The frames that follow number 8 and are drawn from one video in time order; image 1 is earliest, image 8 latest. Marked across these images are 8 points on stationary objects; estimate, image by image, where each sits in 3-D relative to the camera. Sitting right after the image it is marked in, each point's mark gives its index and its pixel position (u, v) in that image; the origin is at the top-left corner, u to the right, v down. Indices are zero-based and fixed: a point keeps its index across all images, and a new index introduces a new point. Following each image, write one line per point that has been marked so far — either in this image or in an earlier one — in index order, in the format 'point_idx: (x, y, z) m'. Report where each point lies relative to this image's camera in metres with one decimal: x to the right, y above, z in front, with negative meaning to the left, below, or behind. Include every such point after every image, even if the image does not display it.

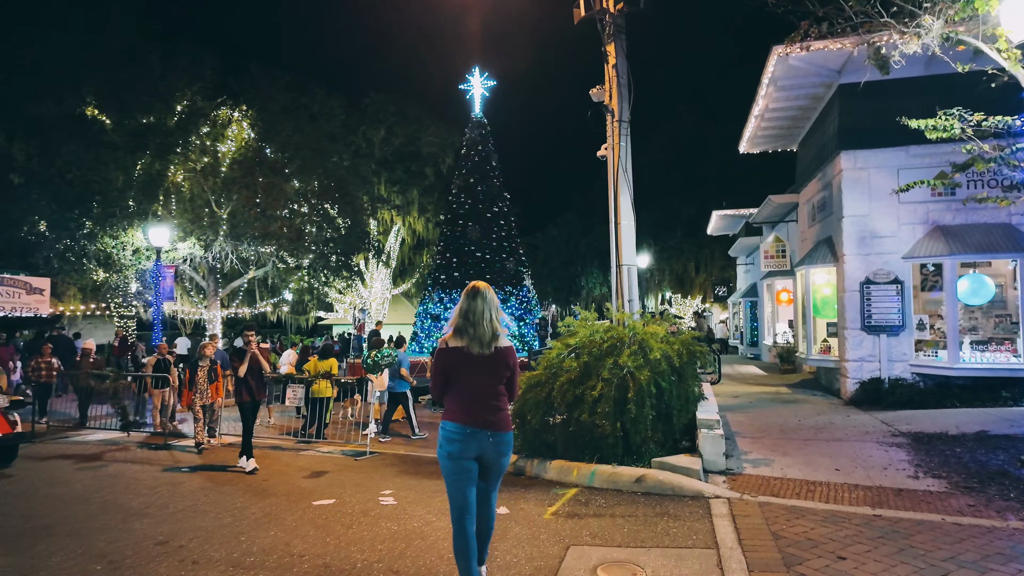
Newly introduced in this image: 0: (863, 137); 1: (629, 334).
0: (+6.7, +2.9, +11.6) m
1: (+1.4, -0.5, +7.5) m
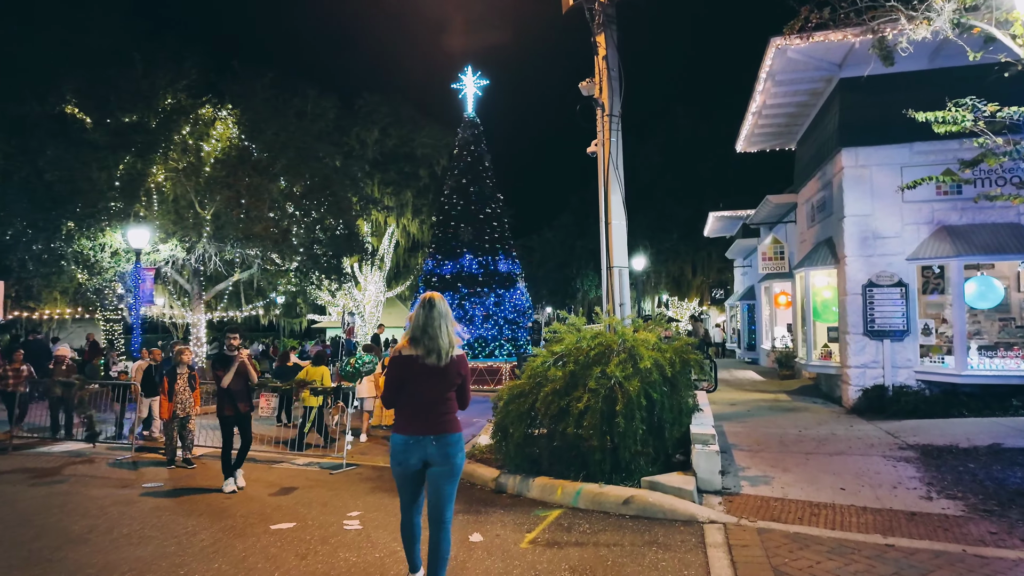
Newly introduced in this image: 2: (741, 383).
0: (+6.4, +2.8, +11.1) m
1: (+1.2, -0.6, +7.0) m
2: (+5.8, -2.4, +15.6) m
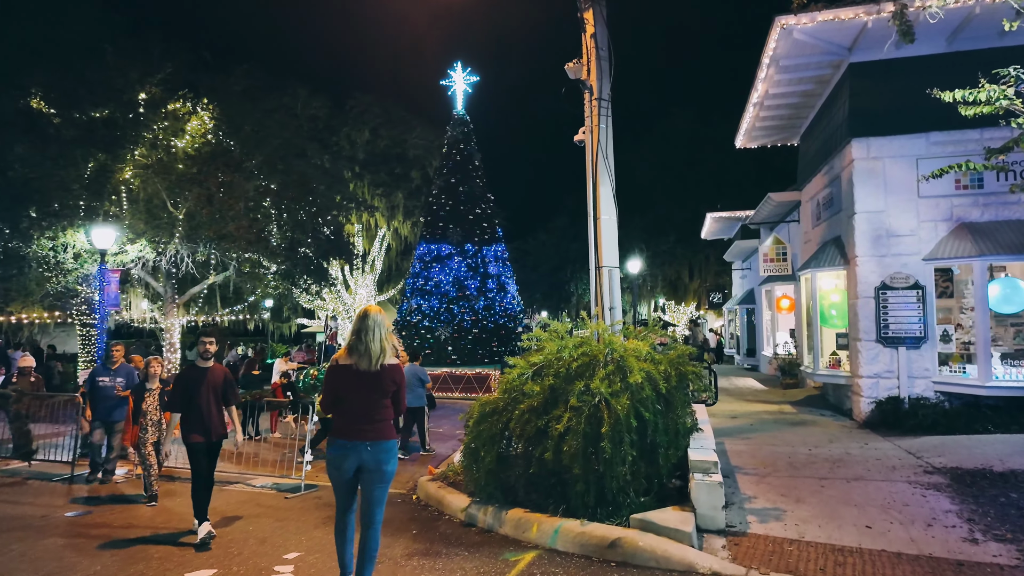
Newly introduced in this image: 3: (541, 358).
0: (+6.1, +2.8, +10.3) m
1: (+0.9, -0.6, +6.1) m
2: (+5.4, -2.5, +14.6) m
3: (+0.3, -0.7, +6.3) m
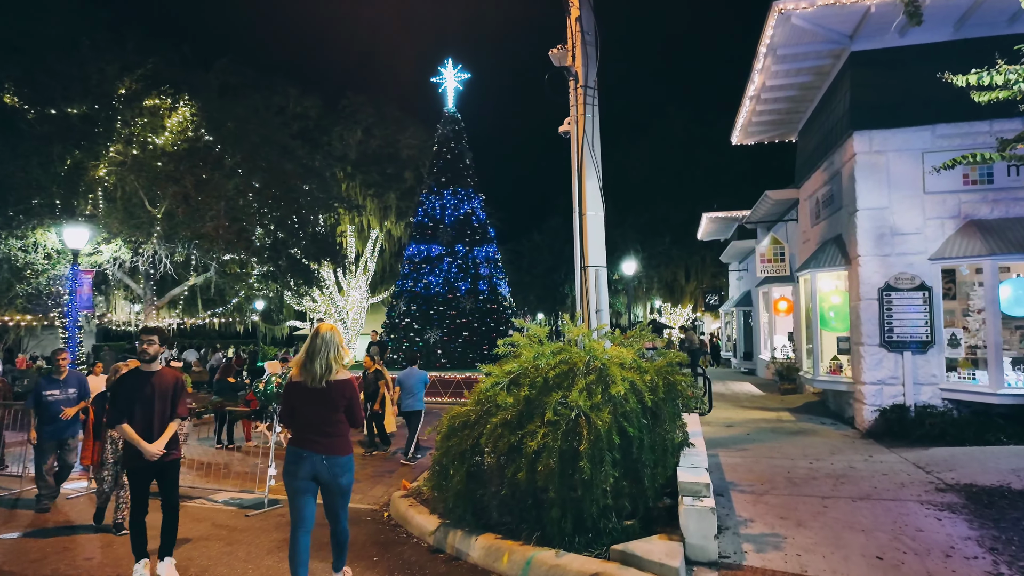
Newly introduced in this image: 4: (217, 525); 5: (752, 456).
0: (+5.8, +2.7, +9.7) m
1: (+0.7, -0.6, +5.5) m
2: (+5.2, -2.5, +14.1) m
3: (0.0, -0.7, +5.8) m
4: (-3.5, -2.8, +7.2) m
5: (+3.2, -2.2, +8.1) m
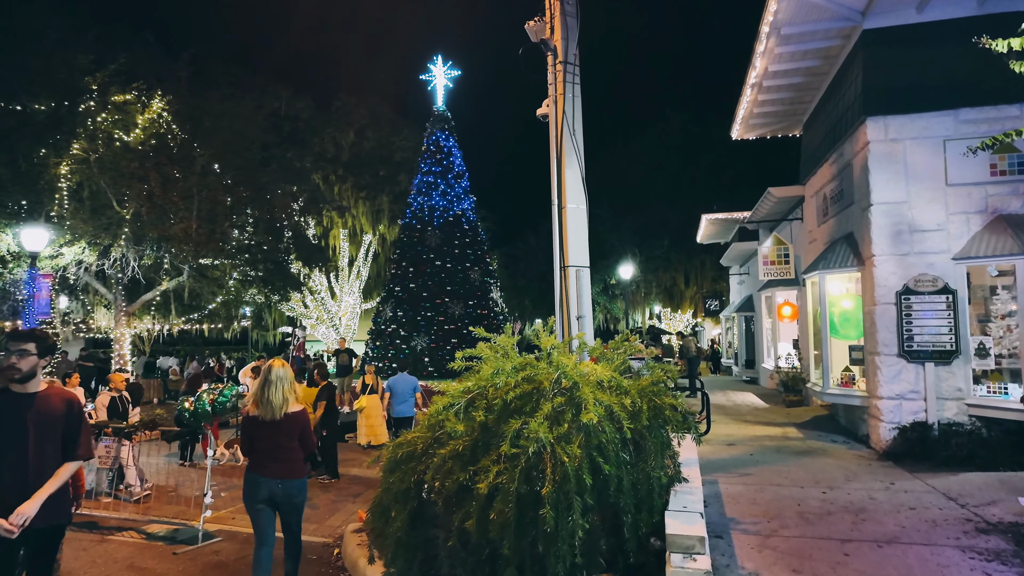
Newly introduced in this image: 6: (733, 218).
0: (+5.5, +2.7, +8.7) m
1: (+0.3, -0.6, +4.5) m
2: (+4.8, -2.6, +13.1) m
3: (-0.3, -0.8, +4.8) m
4: (-3.8, -2.8, +6.2) m
5: (+2.8, -2.3, +7.1) m
6: (+7.1, +2.2, +19.6) m
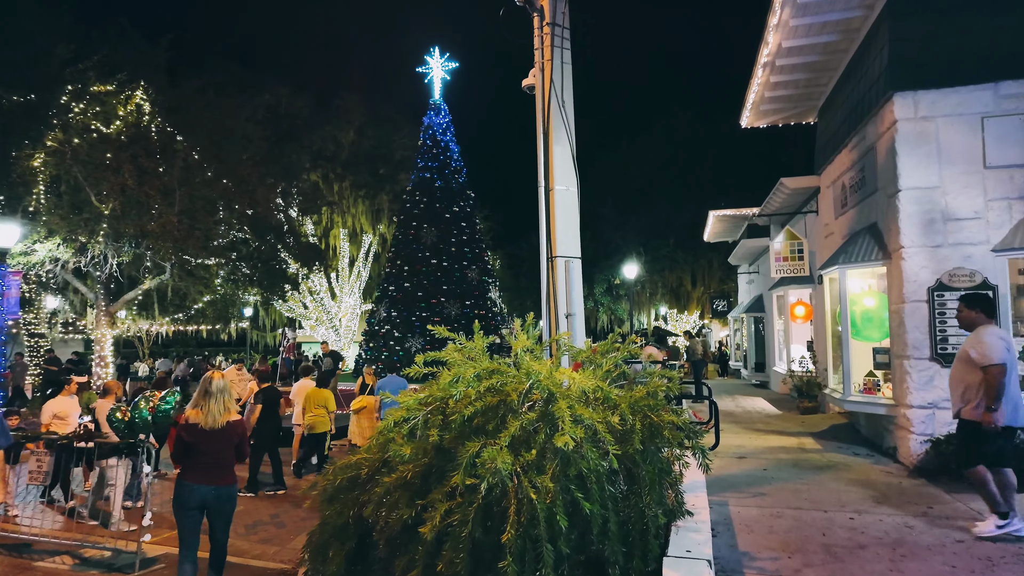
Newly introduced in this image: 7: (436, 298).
0: (+5.3, +2.8, +7.8) m
1: (+0.1, -0.5, +3.6) m
2: (+4.7, -2.5, +12.1) m
3: (-0.5, -0.7, +3.9) m
4: (-4.0, -2.7, +5.4) m
5: (+2.6, -2.2, +6.2) m
6: (+7.0, +2.3, +18.6) m
7: (-2.4, -0.3, +19.3) m
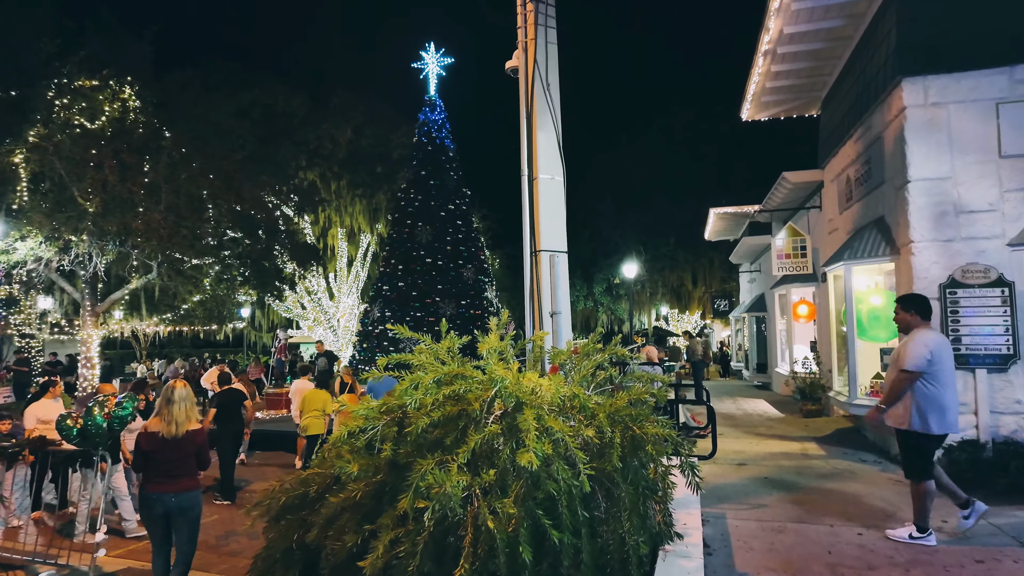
0: (+5.1, +2.8, +7.4) m
1: (-0.1, -0.5, +3.2) m
2: (+4.5, -2.5, +11.7) m
3: (-0.7, -0.7, +3.5) m
4: (-4.2, -2.7, +4.9) m
5: (+2.4, -2.2, +5.8) m
6: (+6.8, +2.3, +18.1) m
7: (-2.5, -0.3, +18.9) m
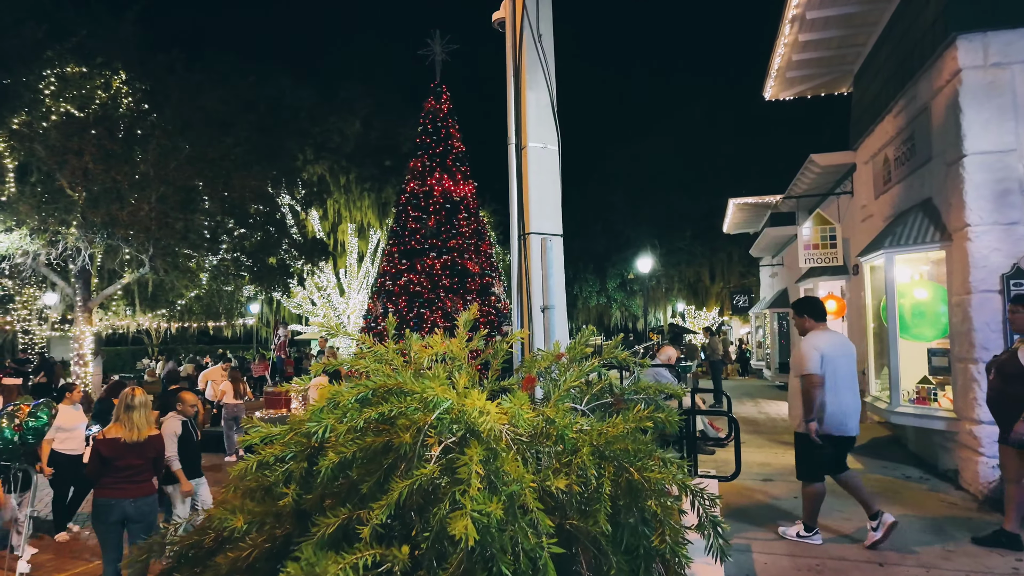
0: (+5.0, +2.9, +6.3) m
1: (-0.3, -0.5, +2.3) m
2: (+4.5, -2.4, +10.7) m
3: (-0.9, -0.6, +2.6) m
4: (-4.3, -2.6, +4.2) m
5: (+2.3, -2.1, +4.8) m
6: (+7.0, +2.5, +17.1) m
7: (-2.3, -0.1, +18.0) m
